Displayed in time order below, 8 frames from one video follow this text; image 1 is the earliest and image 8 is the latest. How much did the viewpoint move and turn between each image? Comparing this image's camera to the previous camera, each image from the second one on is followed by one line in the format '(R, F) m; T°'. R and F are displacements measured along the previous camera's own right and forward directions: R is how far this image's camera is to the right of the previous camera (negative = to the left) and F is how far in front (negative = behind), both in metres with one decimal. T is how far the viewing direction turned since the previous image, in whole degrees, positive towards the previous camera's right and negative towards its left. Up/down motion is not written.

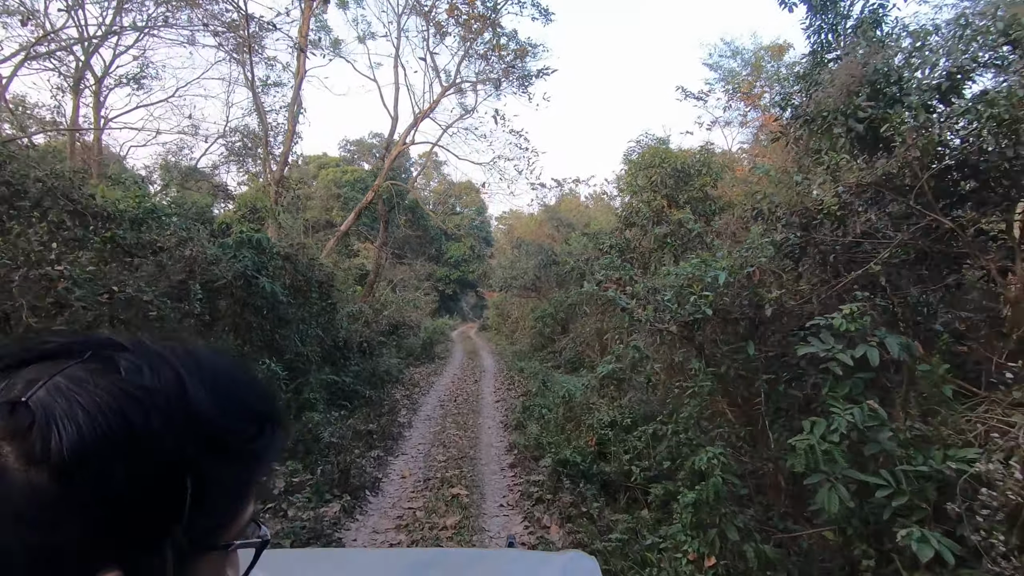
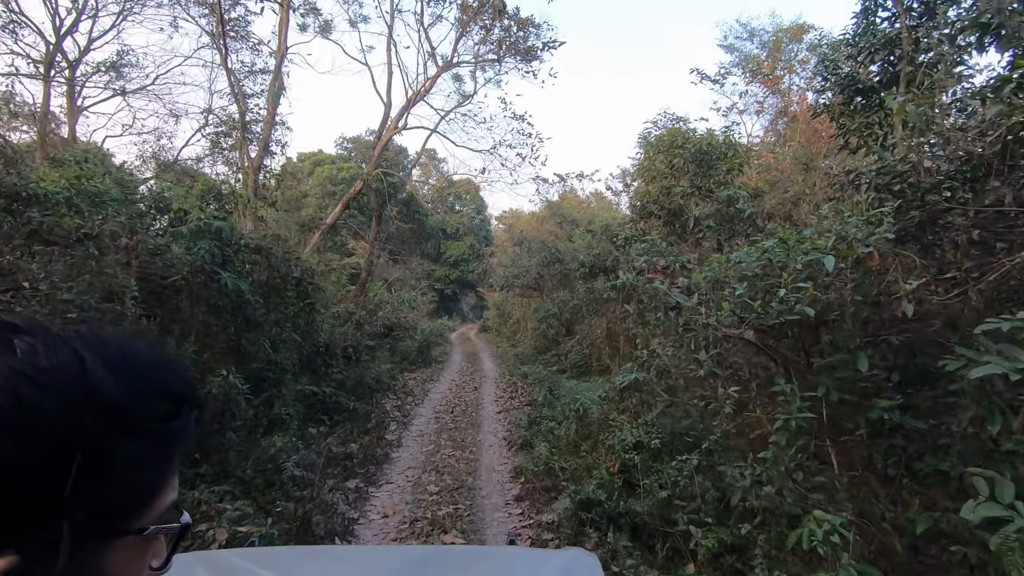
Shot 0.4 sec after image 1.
(-0.1, +1.1) m; 0°
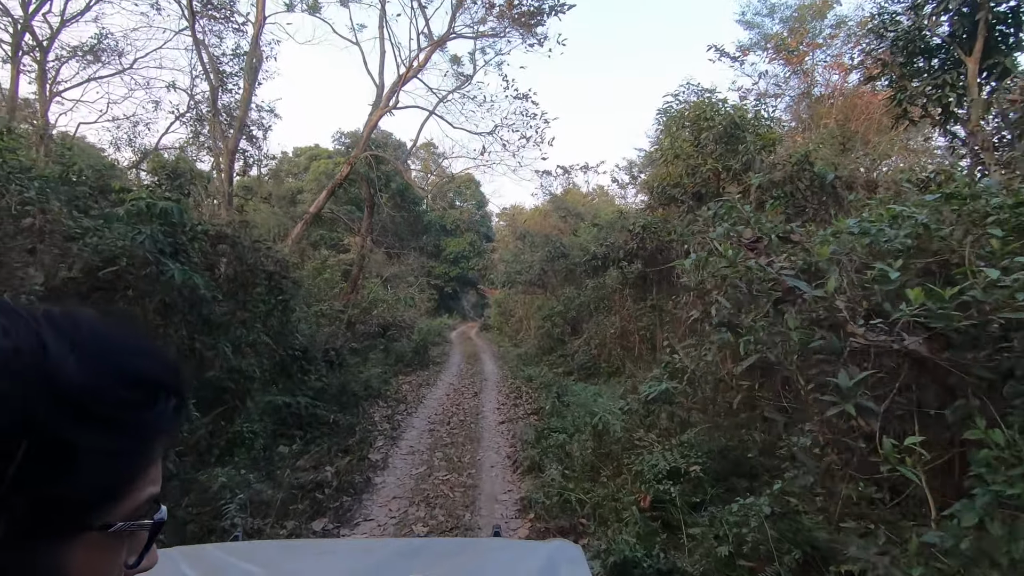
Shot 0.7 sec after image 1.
(0.0, +1.1) m; 0°
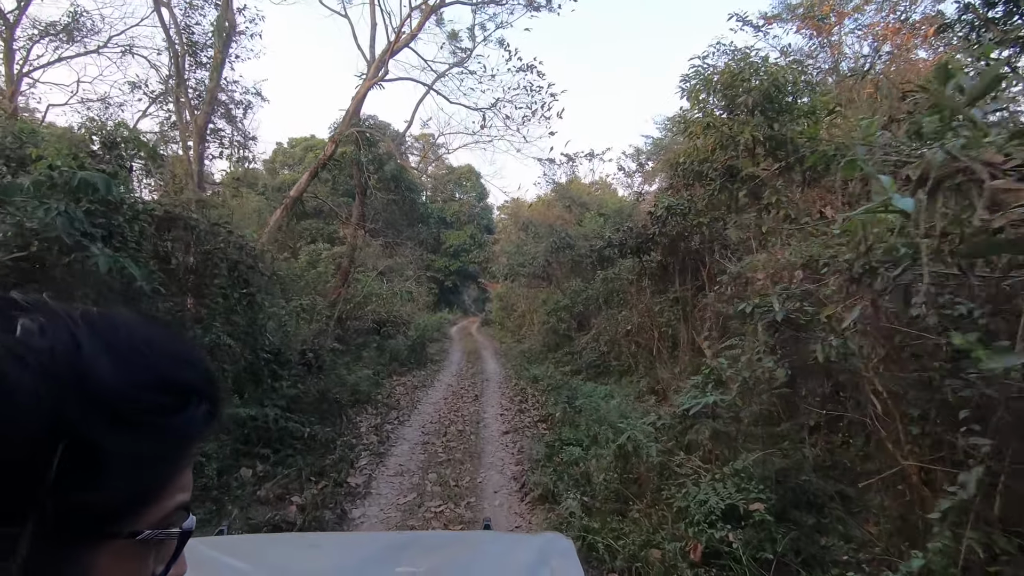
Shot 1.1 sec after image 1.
(-0.1, +1.0) m; 0°
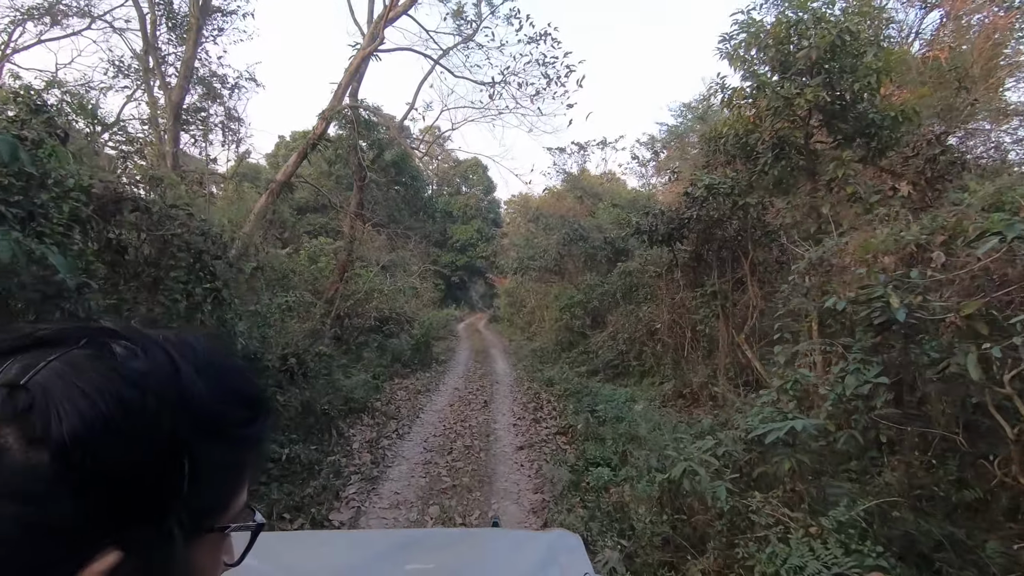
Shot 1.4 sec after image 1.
(-0.1, +1.0) m; -1°
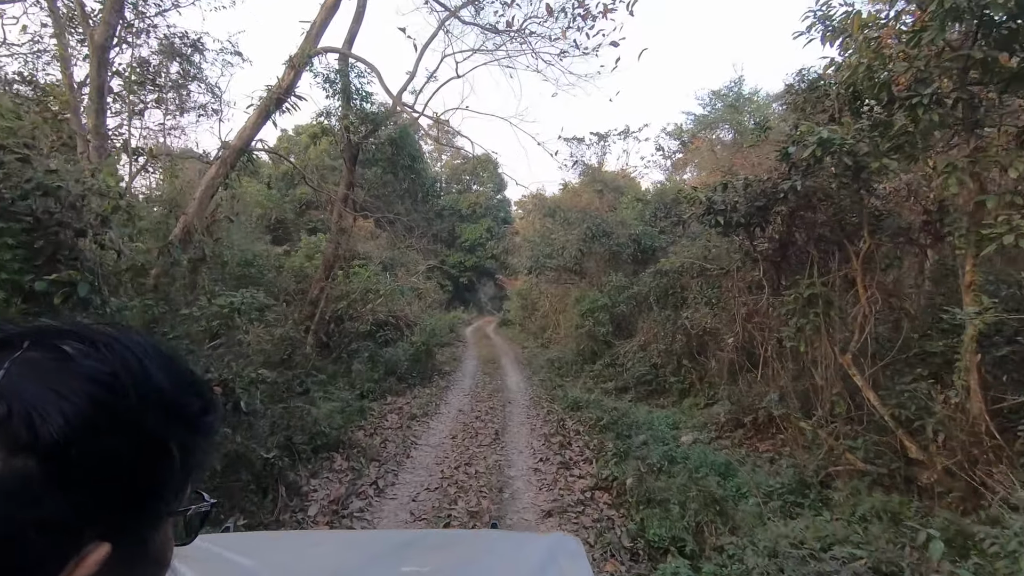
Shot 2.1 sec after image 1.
(-0.1, +1.9) m; -1°
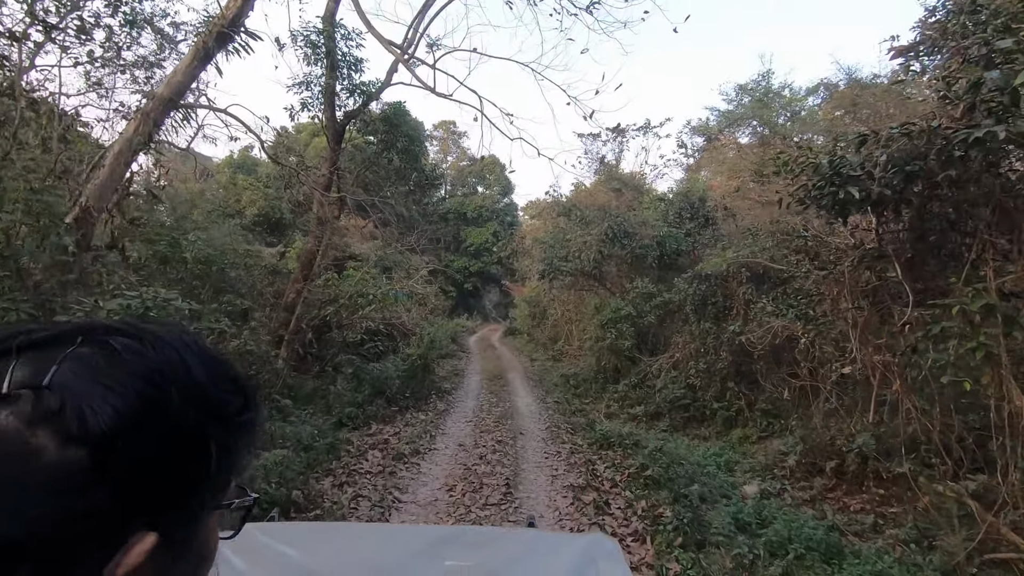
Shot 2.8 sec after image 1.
(-0.1, +1.7) m; 0°
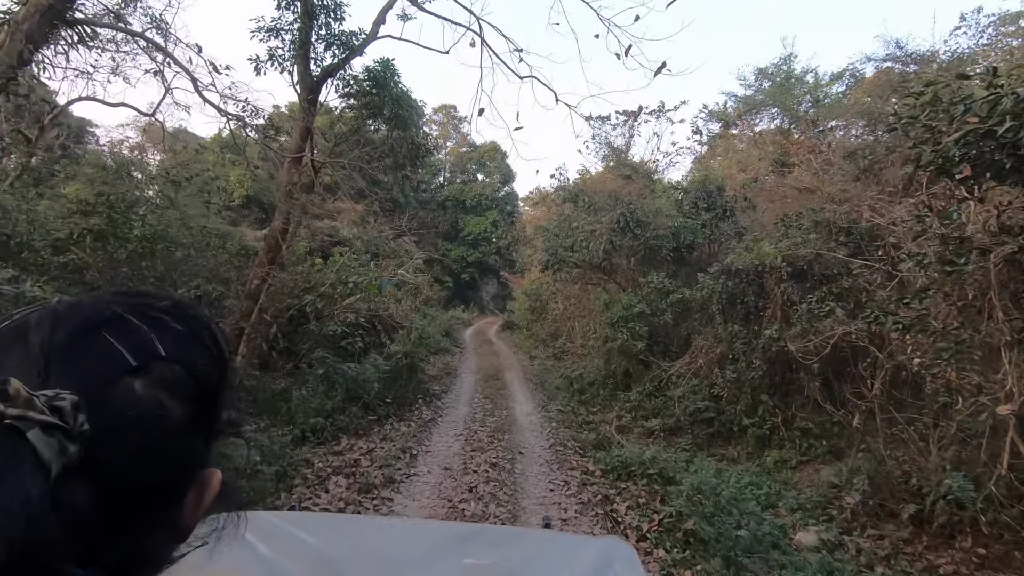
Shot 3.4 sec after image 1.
(0.0, +1.2) m; 0°
